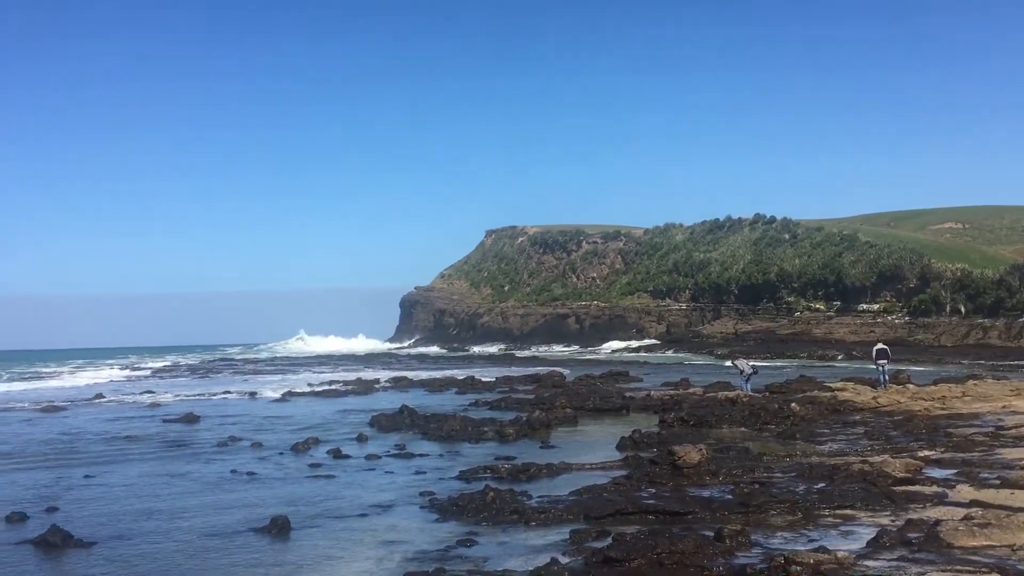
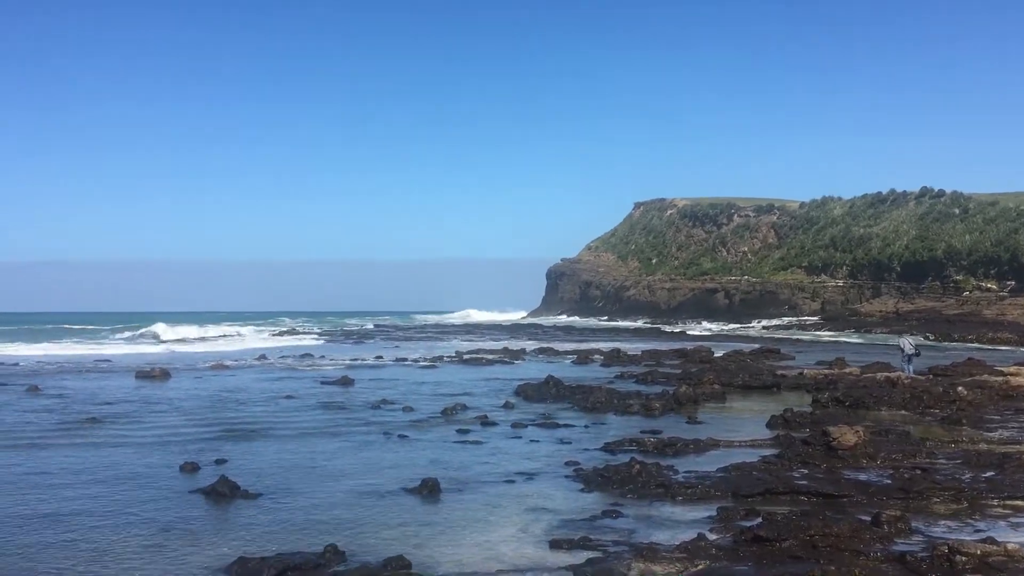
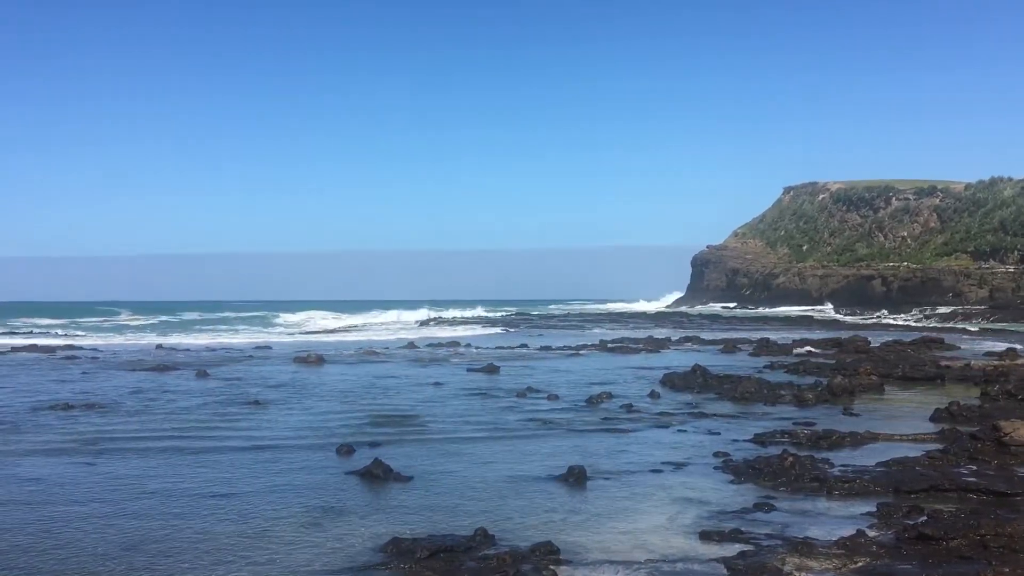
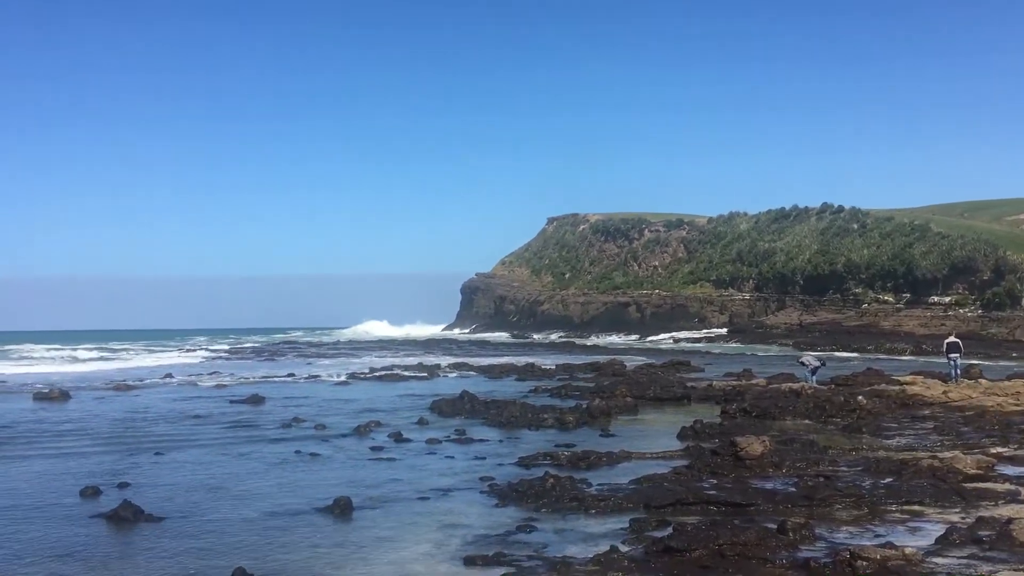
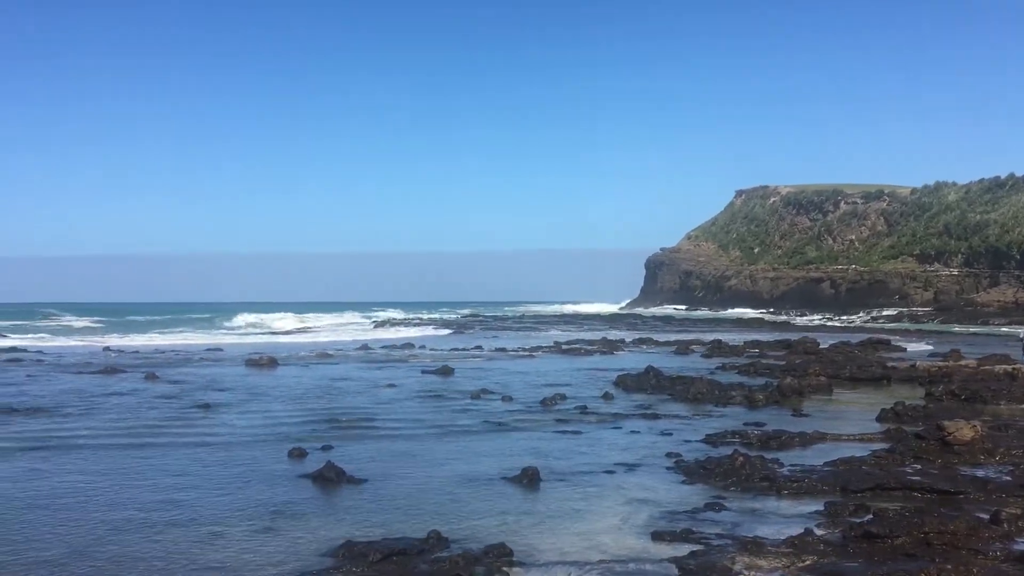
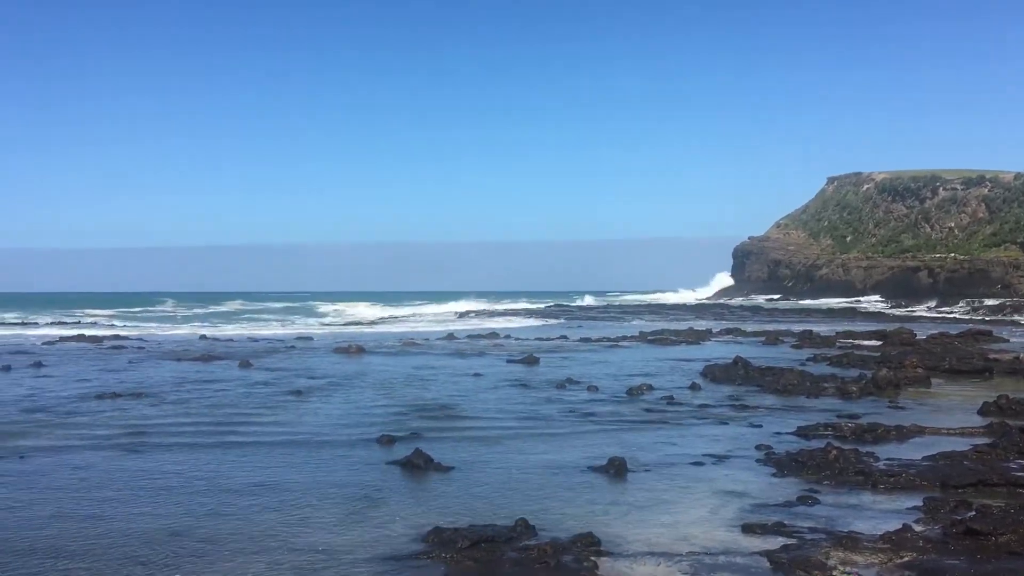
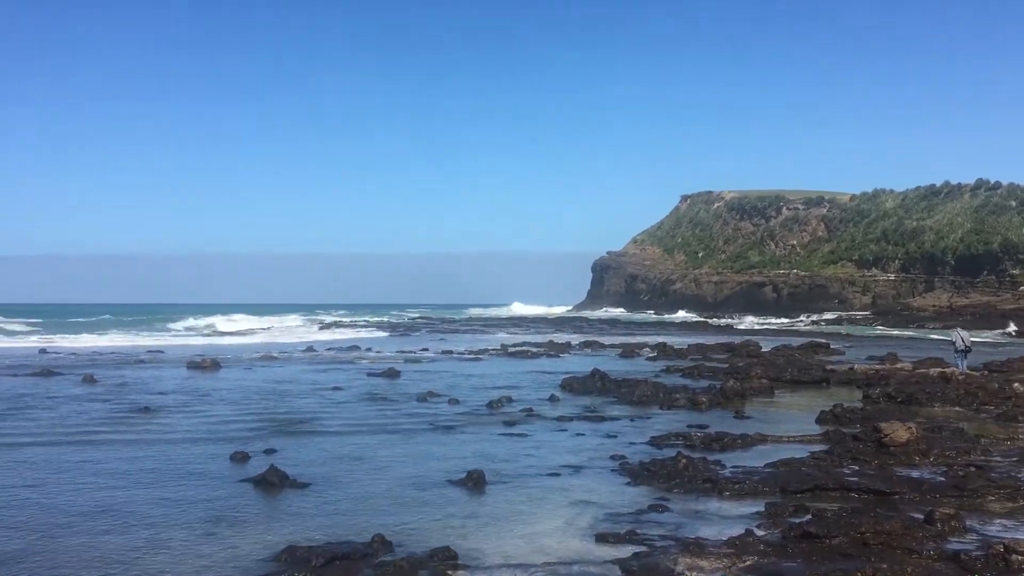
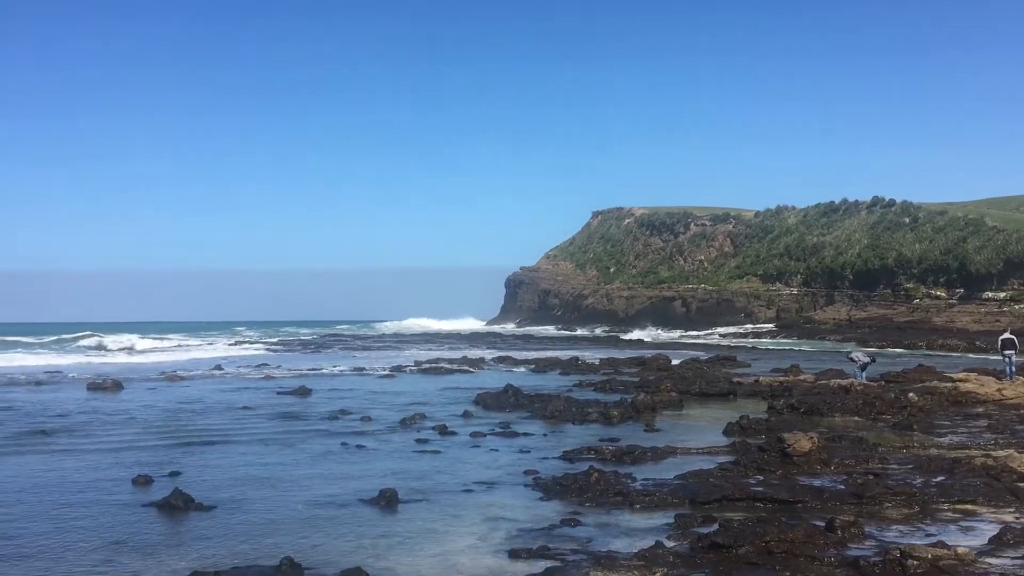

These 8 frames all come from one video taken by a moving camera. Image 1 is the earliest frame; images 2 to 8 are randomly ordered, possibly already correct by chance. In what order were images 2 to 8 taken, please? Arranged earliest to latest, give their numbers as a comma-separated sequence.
4, 8, 2, 7, 5, 3, 6
